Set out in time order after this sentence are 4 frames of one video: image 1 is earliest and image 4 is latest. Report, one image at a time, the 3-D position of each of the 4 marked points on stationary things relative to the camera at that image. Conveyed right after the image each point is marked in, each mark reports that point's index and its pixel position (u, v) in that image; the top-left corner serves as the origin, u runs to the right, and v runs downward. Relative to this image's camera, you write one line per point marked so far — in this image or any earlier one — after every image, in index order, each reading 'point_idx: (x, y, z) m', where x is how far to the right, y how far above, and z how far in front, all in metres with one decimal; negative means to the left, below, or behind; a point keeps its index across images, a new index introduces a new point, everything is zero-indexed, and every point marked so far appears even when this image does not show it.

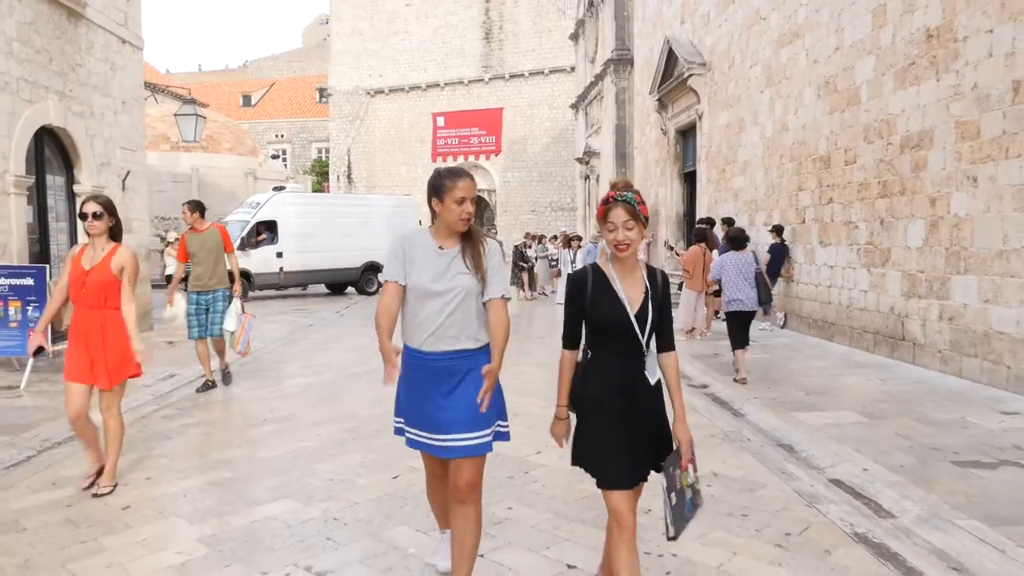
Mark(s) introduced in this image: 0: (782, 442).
0: (+1.8, -1.1, +5.2) m
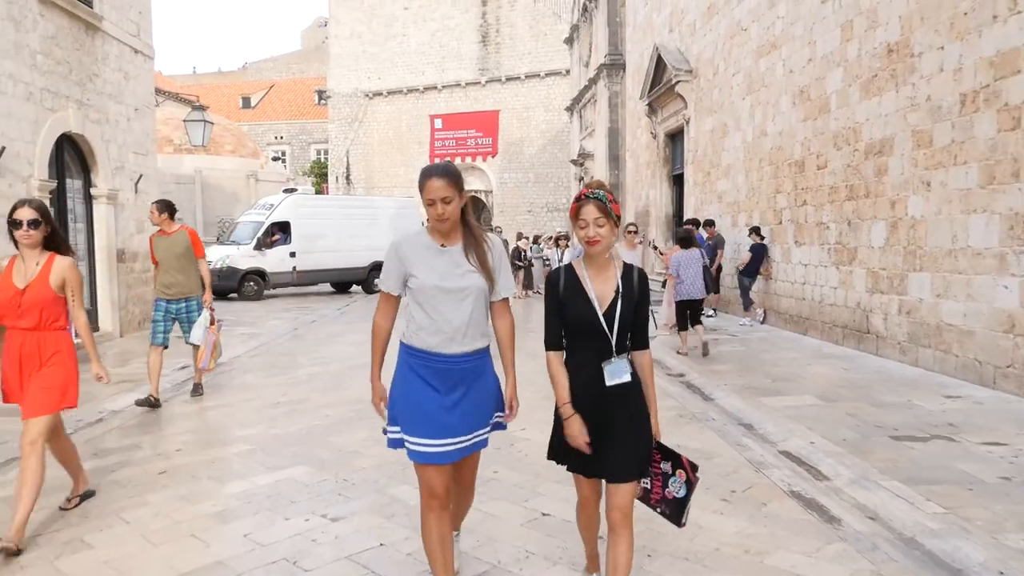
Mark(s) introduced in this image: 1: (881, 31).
0: (+1.8, -1.0, +5.8) m
1: (+3.9, +2.8, +8.2) m
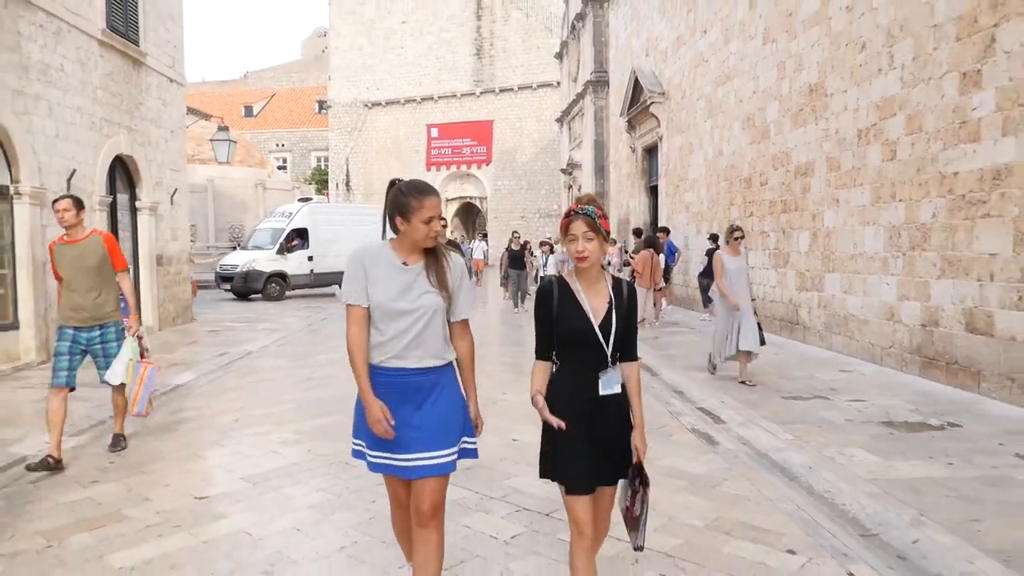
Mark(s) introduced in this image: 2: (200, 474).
0: (+1.6, -1.0, +7.4) m
1: (+3.8, +2.8, +9.9) m
2: (-1.9, -1.1, +4.7) m
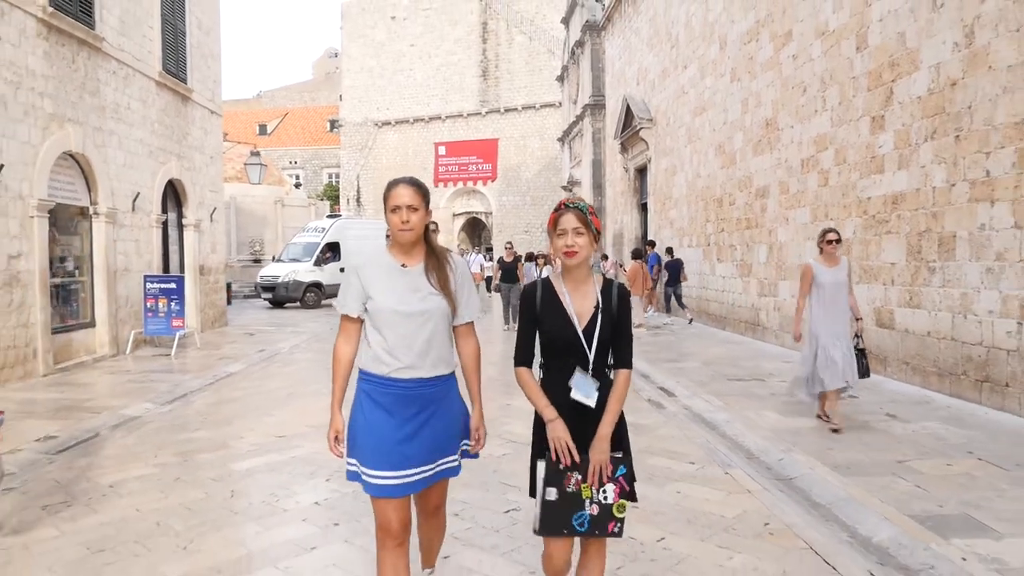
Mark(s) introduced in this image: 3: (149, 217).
0: (+1.6, -1.0, +9.0) m
1: (+3.8, +2.7, +11.5) m
2: (-2.0, -1.1, +6.3) m
3: (-5.7, +1.1, +11.9) m
